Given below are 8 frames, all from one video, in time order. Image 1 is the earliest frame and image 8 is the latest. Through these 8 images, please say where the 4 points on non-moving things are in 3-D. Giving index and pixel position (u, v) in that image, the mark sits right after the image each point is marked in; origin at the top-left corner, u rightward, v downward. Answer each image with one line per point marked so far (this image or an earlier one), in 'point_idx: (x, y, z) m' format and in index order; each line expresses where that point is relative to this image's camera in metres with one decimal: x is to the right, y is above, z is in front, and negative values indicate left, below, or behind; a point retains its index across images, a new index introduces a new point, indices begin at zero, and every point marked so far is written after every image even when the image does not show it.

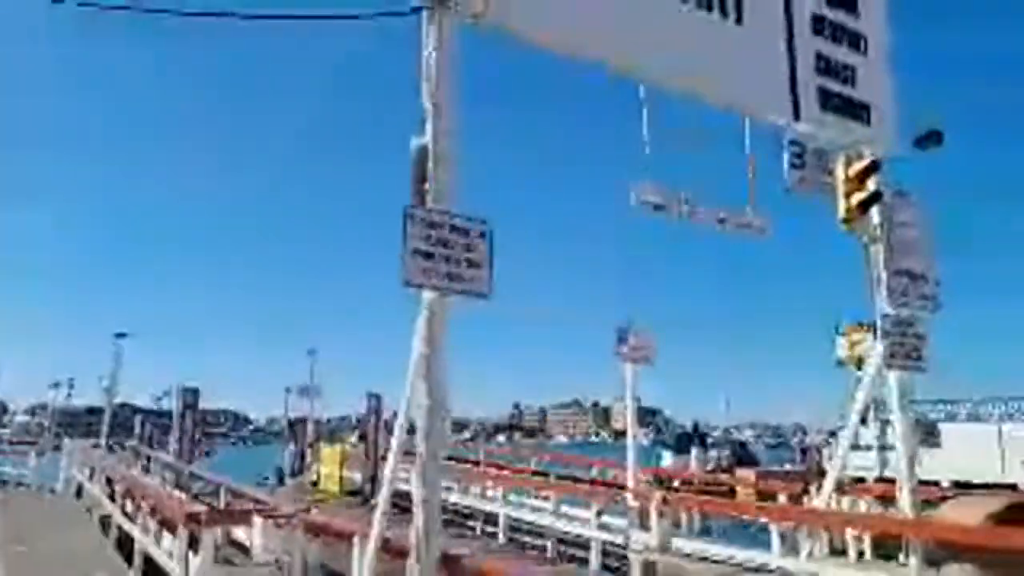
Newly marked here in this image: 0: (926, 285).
0: (+5.2, +0.1, +9.7) m
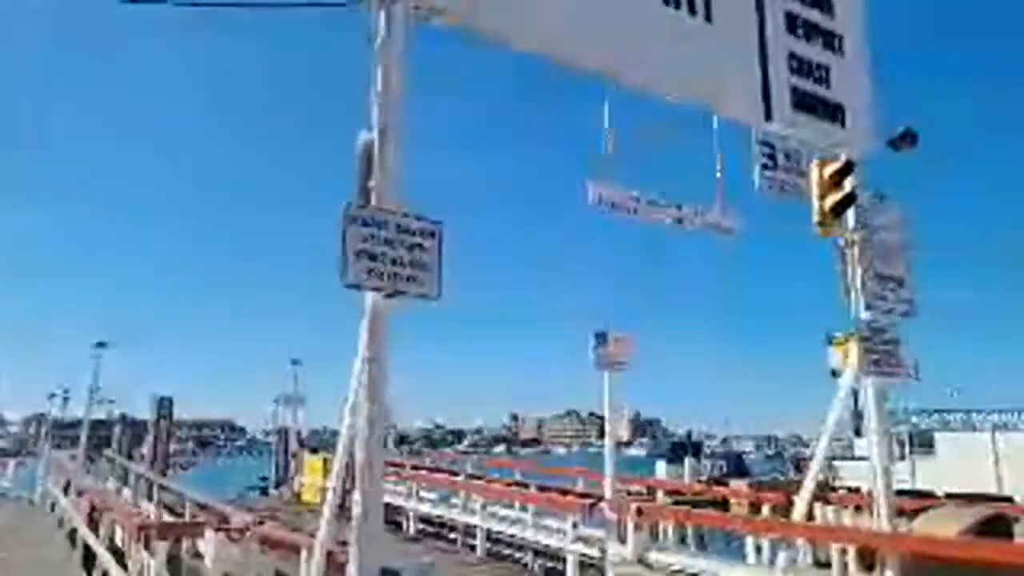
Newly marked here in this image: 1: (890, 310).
0: (+4.8, 0.0, +9.4) m
1: (+4.5, -0.3, +9.2) m
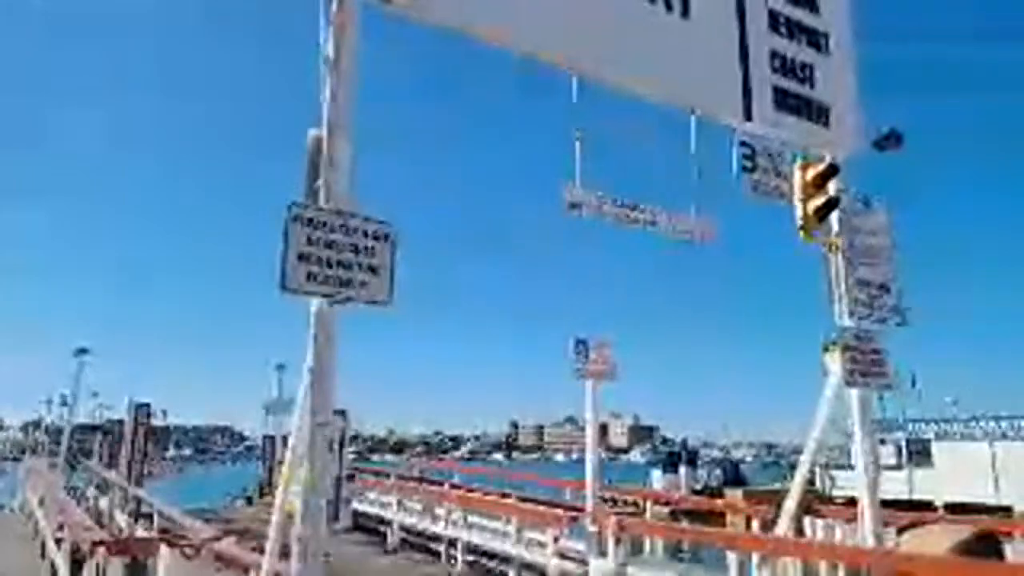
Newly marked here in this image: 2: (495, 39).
0: (+4.5, -0.1, +9.1) m
1: (+4.2, -0.3, +8.8) m
2: (-0.2, +2.3, +7.0) m
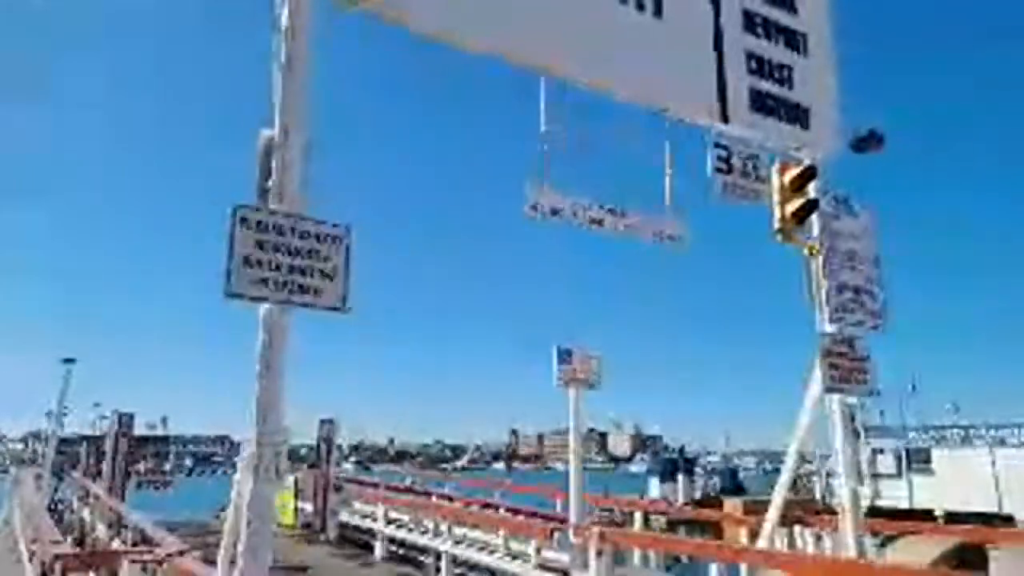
0: (+4.2, -0.1, +8.9) m
1: (+3.9, -0.4, +8.6) m
2: (-0.5, +2.3, +6.9) m
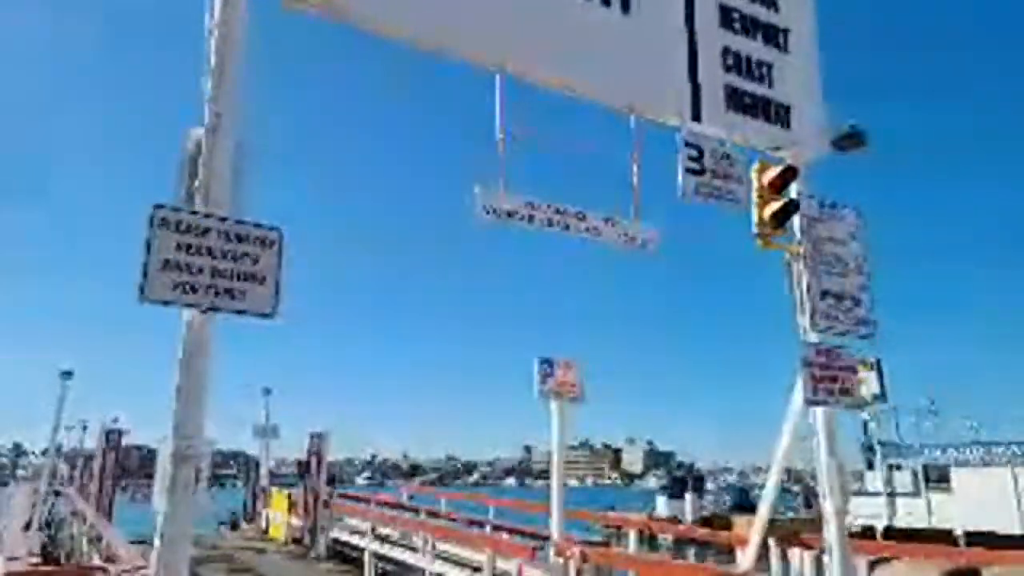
0: (+3.9, -0.2, +8.5) m
1: (+3.6, -0.5, +8.2) m
2: (-0.9, +2.2, +6.6) m
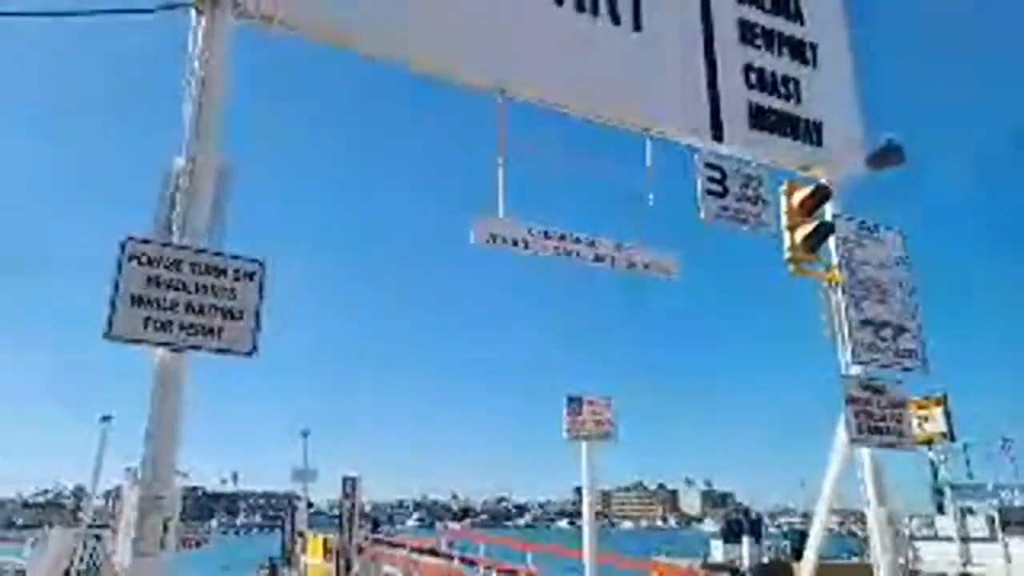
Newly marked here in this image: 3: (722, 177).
0: (+4.0, -0.5, +7.8) m
1: (+3.7, -0.7, +7.5) m
2: (-0.9, +1.9, +6.4) m
3: (+2.1, +1.1, +7.6) m
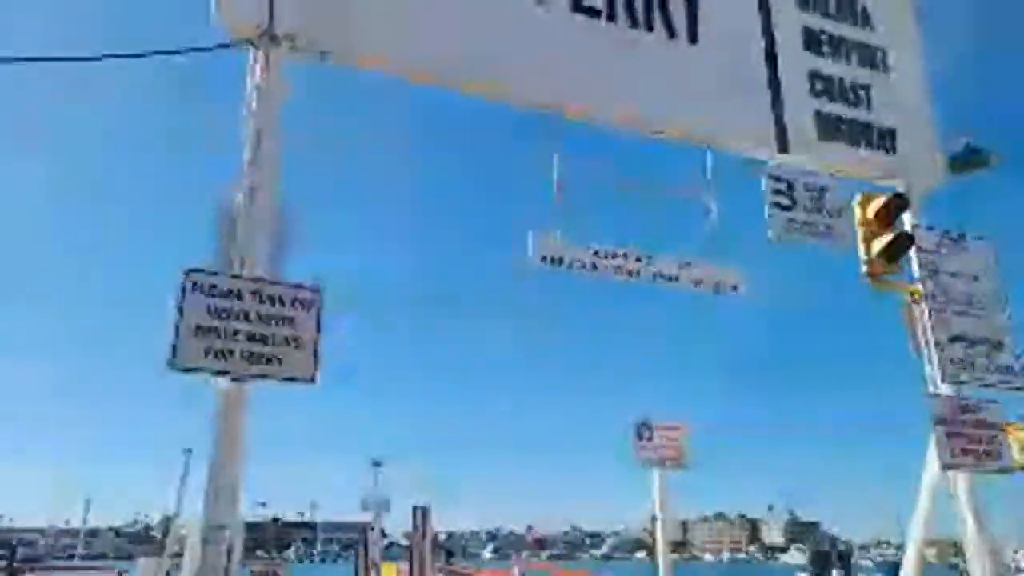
0: (+4.7, -0.6, +7.2) m
1: (+4.3, -0.9, +7.0) m
2: (-0.5, +1.7, +6.4) m
3: (+2.7, +0.9, +7.3) m
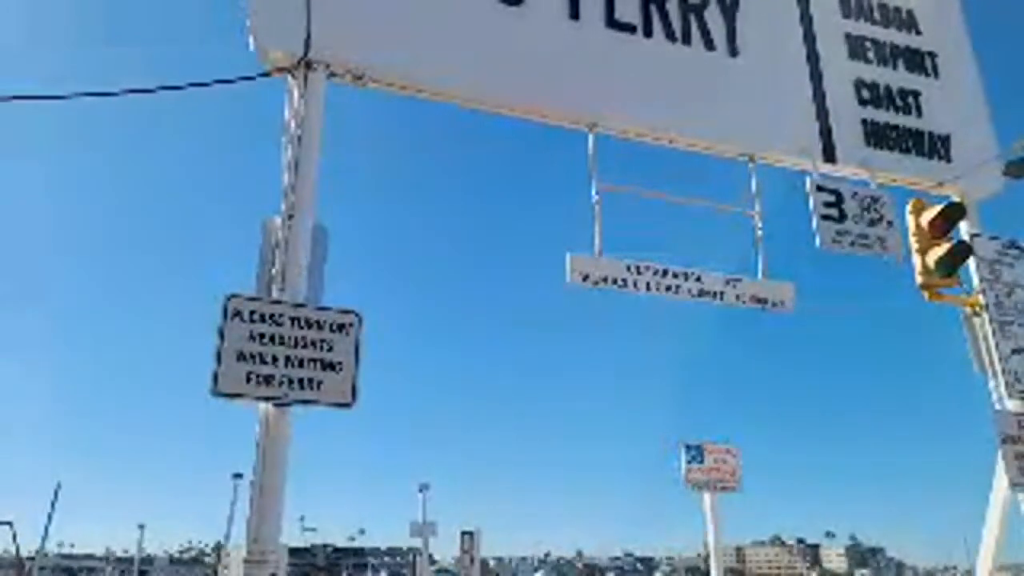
0: (+5.1, -0.7, +6.8) m
1: (+4.7, -0.9, +6.6) m
2: (-0.2, +1.5, +6.4) m
3: (+3.0, +0.8, +7.0) m
